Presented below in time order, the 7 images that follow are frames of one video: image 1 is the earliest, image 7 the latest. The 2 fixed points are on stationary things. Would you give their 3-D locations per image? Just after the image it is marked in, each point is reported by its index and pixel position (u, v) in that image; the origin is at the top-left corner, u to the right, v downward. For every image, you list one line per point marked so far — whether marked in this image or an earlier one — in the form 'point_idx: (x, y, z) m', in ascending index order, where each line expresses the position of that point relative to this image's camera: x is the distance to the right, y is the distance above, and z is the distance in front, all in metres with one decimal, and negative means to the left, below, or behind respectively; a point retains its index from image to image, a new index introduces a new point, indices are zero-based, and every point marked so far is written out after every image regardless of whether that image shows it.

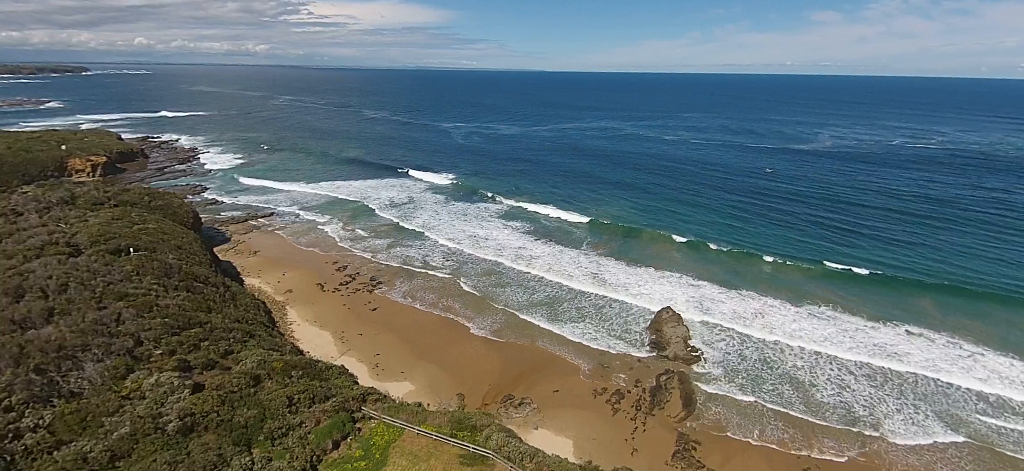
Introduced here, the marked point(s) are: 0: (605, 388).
0: (+4.1, -6.6, +18.5) m
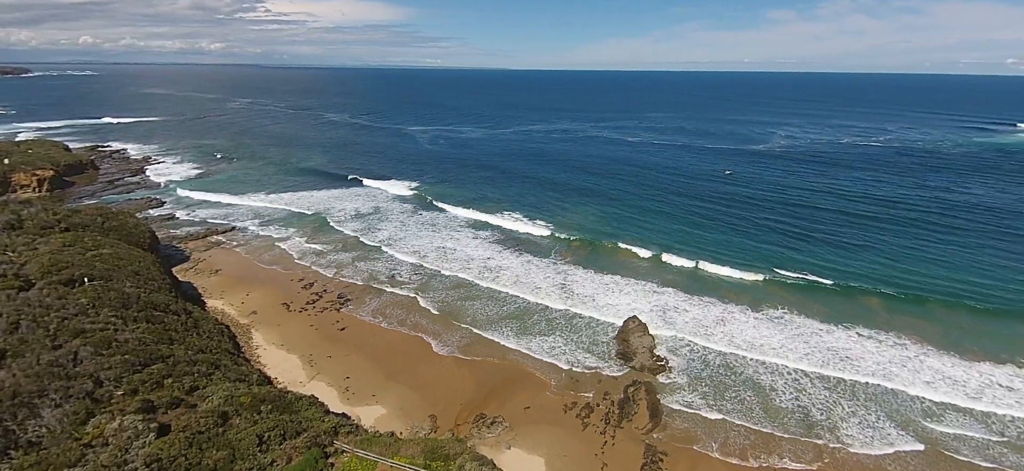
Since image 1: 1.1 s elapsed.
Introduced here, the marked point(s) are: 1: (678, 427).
0: (+2.9, -7.4, +18.9) m
1: (+6.8, -7.6, +17.2) m
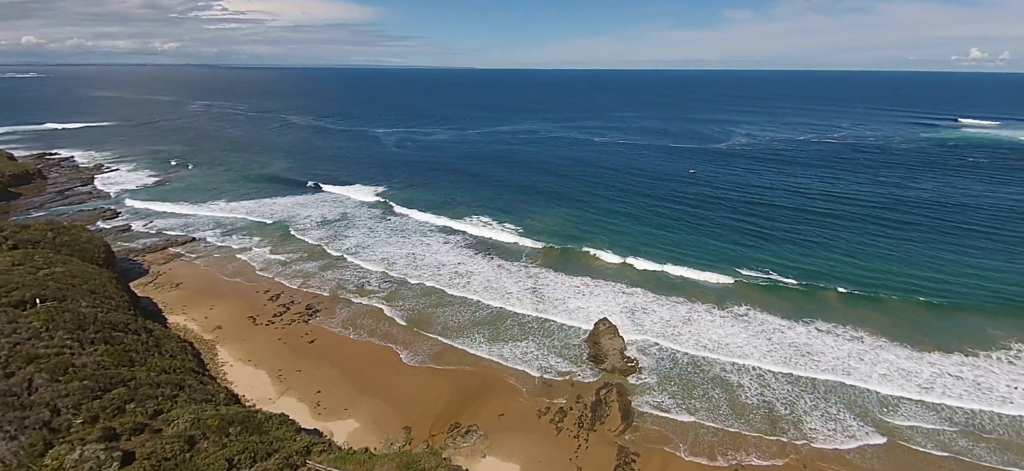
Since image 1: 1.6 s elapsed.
0: (+1.7, -7.8, +19.2) m
1: (+5.7, -7.9, +17.7) m
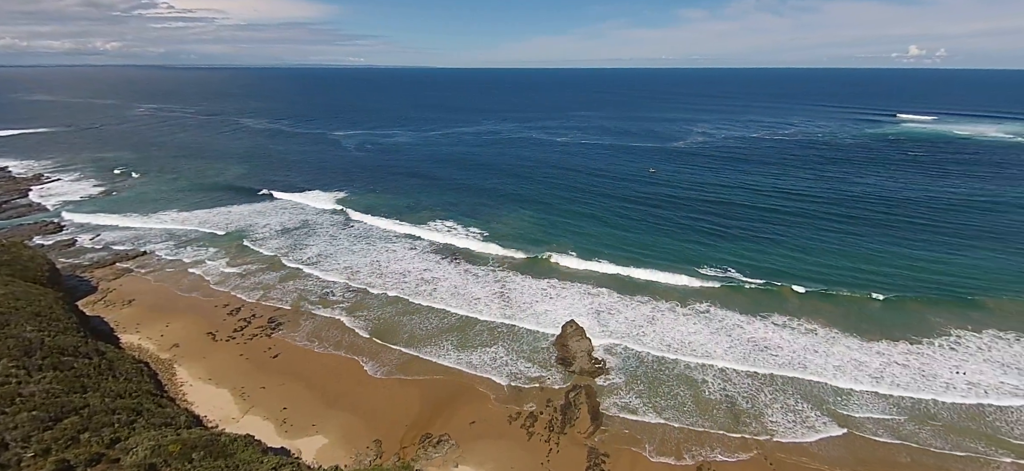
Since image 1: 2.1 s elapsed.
0: (+0.3, -8.0, +19.1) m
1: (+4.4, -8.0, +17.9) m
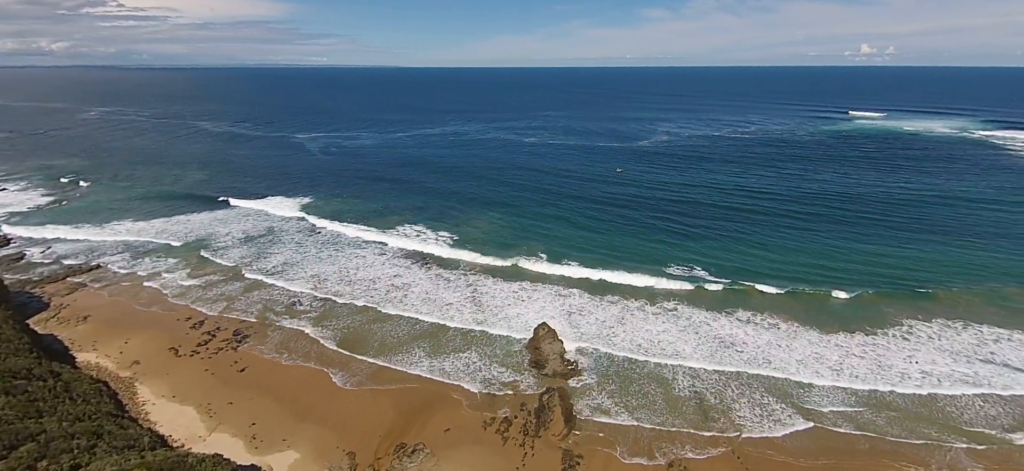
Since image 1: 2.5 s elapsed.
0: (-0.9, -8.3, +19.0) m
1: (+3.3, -8.1, +18.0) m
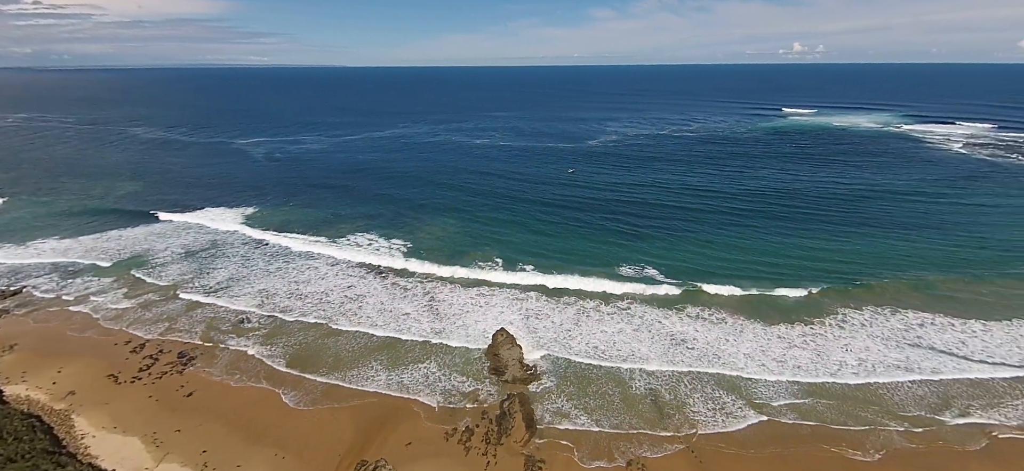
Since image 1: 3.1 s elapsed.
0: (-2.7, -8.7, +18.7) m
1: (+1.6, -8.4, +18.0) m
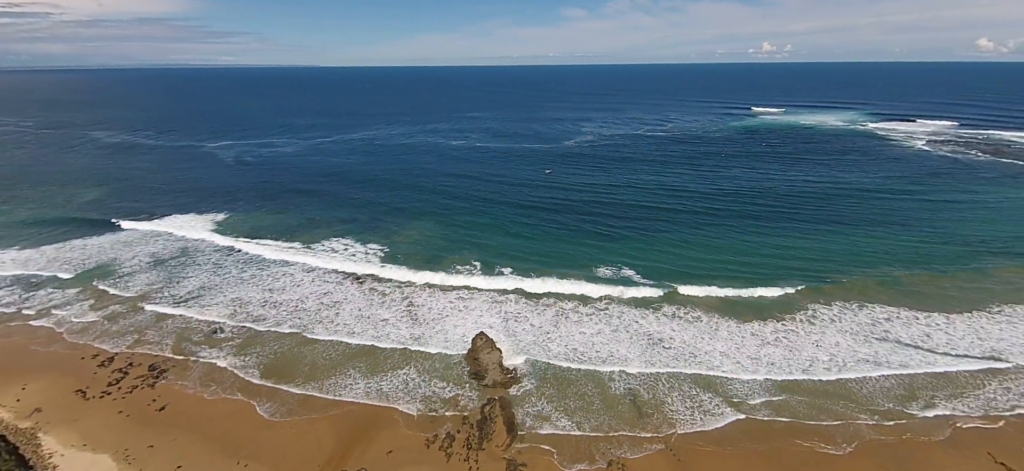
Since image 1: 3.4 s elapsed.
0: (-3.5, -9.0, +18.5) m
1: (+0.7, -8.5, +18.0) m
